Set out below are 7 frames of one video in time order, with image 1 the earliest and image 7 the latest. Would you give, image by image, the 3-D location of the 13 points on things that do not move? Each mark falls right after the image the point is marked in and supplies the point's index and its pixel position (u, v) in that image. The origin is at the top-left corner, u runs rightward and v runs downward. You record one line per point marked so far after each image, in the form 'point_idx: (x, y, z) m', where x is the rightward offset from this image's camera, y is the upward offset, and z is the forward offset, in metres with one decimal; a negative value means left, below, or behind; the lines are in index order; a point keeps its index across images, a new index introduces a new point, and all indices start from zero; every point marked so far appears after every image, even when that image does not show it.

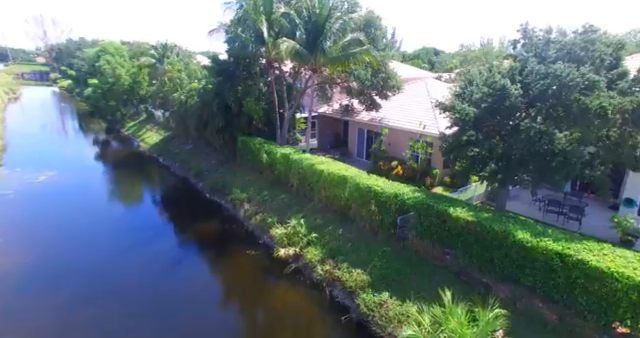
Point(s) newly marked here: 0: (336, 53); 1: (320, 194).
0: (+0.7, +6.0, +19.2) m
1: (0.0, -1.2, +17.6) m
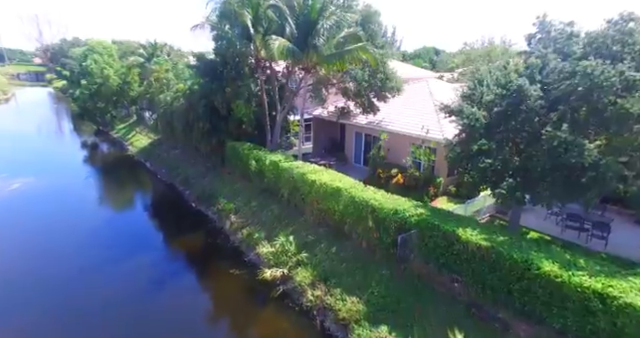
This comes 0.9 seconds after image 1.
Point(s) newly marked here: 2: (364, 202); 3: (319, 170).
0: (+0.4, +5.5, +17.5) m
1: (-0.3, -1.6, +16.0) m
2: (+1.6, -1.2, +13.2) m
3: (-0.1, 0.0, +16.5) m
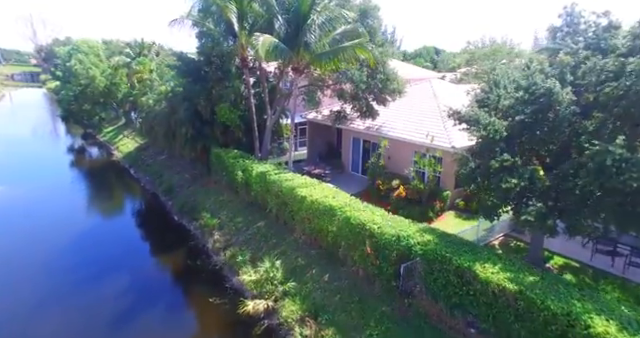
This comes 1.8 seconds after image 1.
0: (0.0, +5.0, +15.6) m
1: (-0.7, -2.2, +14.0) m
2: (+1.2, -1.7, +11.3) m
3: (-0.4, -0.6, +14.6) m
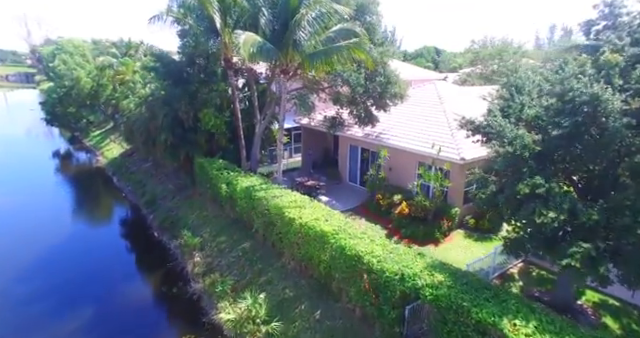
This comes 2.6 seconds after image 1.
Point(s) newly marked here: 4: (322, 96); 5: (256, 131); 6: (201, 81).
0: (-0.3, +4.5, +13.8) m
1: (-0.9, -2.7, +12.2) m
2: (+0.9, -2.2, +9.5) m
3: (-0.7, -1.1, +12.8) m
4: (+0.1, +3.5, +17.8) m
5: (-3.2, +1.9, +18.2) m
6: (-5.8, +4.3, +17.9) m
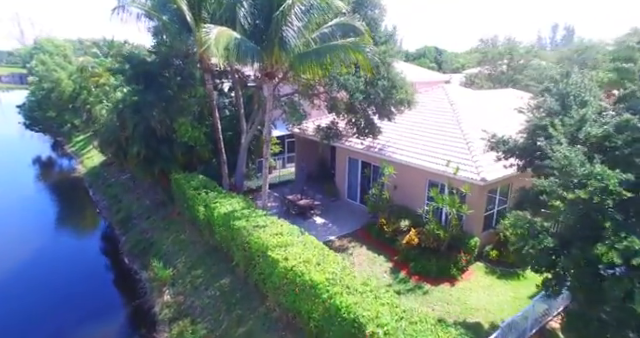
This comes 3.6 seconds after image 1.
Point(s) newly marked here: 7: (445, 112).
0: (-0.5, +3.7, +11.5) m
1: (-1.2, -3.4, +9.9) m
2: (+0.7, -3.0, +7.2) m
3: (-0.9, -1.8, +10.4) m
4: (-0.2, +2.8, +15.4) m
5: (-3.4, +1.2, +15.9) m
6: (-6.1, +3.5, +15.6) m
7: (+5.2, +2.4, +15.3) m
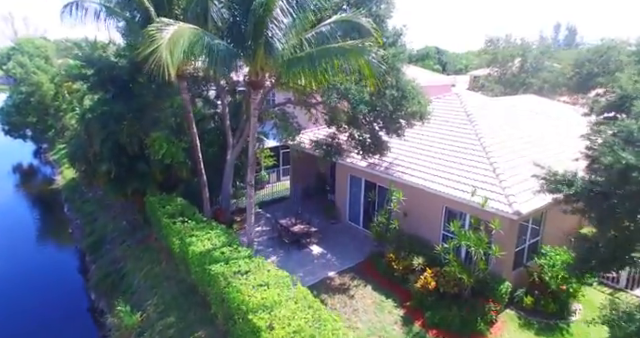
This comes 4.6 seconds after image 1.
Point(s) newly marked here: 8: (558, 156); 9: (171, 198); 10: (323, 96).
0: (-0.6, +3.0, +9.3) m
1: (-1.3, -4.2, +7.7) m
2: (+0.6, -3.8, +5.0) m
3: (-1.0, -2.6, +8.3) m
4: (-0.3, +2.0, +13.3) m
5: (-3.5, +0.4, +13.7) m
6: (-6.2, +2.7, +13.4) m
7: (+5.1, +1.6, +13.1) m
8: (+8.1, +0.4, +12.6) m
9: (-5.5, -1.1, +13.7) m
10: (+0.1, +2.4, +11.9) m
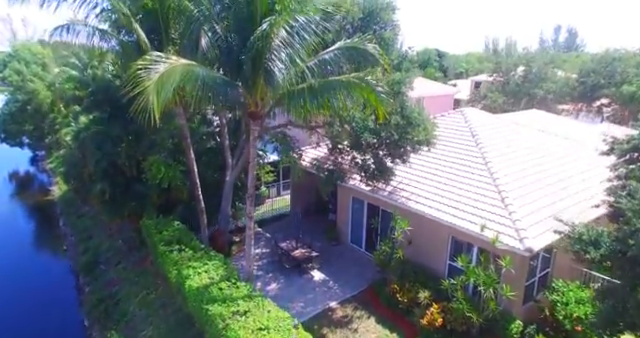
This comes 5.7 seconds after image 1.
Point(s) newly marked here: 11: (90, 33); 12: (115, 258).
0: (-0.5, +2.1, +8.9) m
1: (-1.2, -5.1, +7.3) m
2: (+0.7, -4.6, +4.6) m
3: (-1.0, -3.4, +7.8) m
4: (-0.2, +1.2, +12.8) m
5: (-3.4, -0.5, +13.3) m
6: (-6.1, +1.9, +13.0) m
7: (+5.2, +0.8, +12.7) m
8: (+8.2, -0.5, +12.2) m
9: (-5.5, -1.9, +13.2) m
10: (+0.2, +1.6, +11.5) m
11: (-6.4, +3.8, +10.2) m
12: (-8.5, -3.8, +15.5) m
